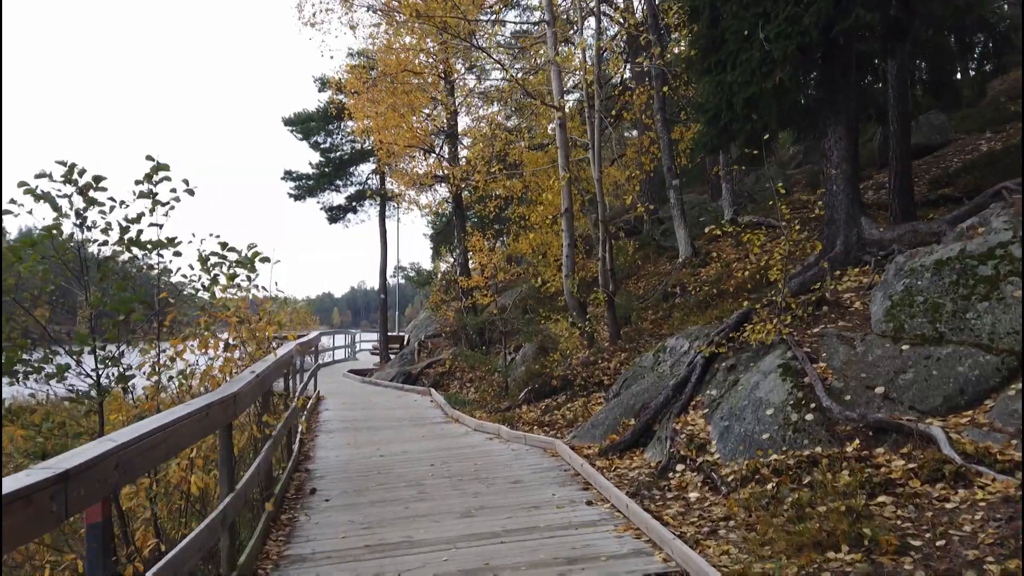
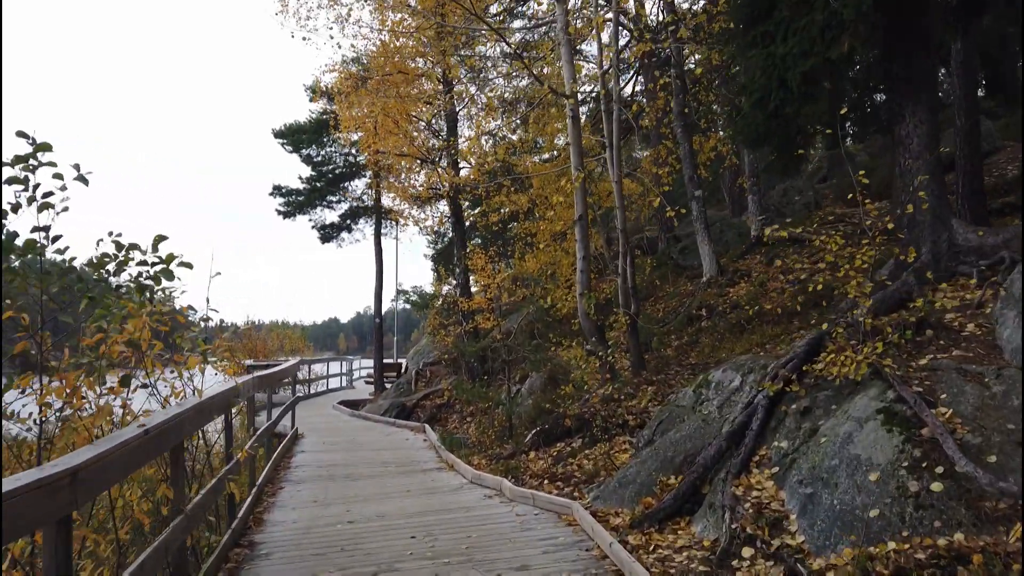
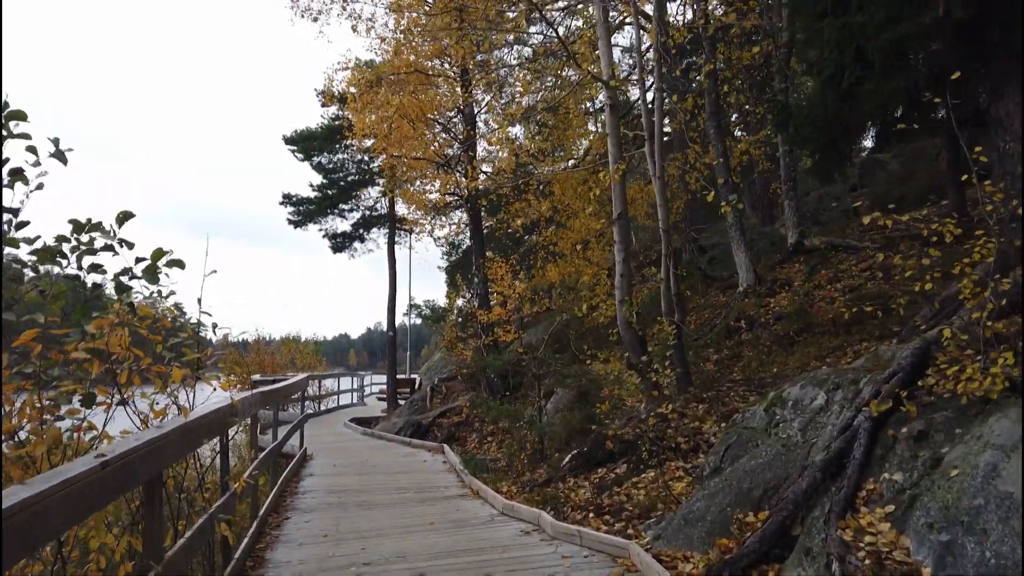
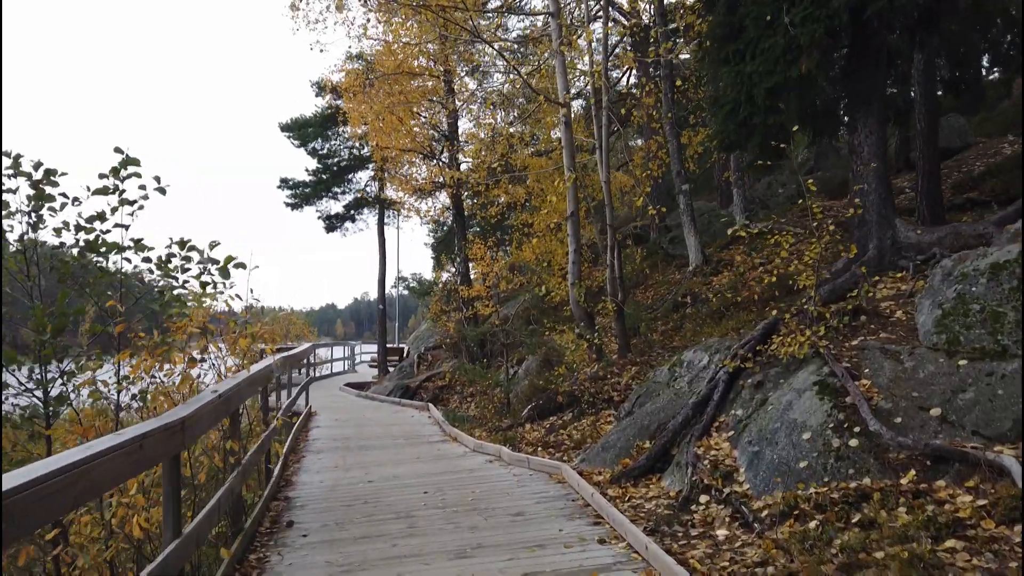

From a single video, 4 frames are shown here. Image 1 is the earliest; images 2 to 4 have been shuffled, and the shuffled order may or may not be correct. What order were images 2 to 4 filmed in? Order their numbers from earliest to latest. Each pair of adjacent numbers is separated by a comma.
4, 2, 3
